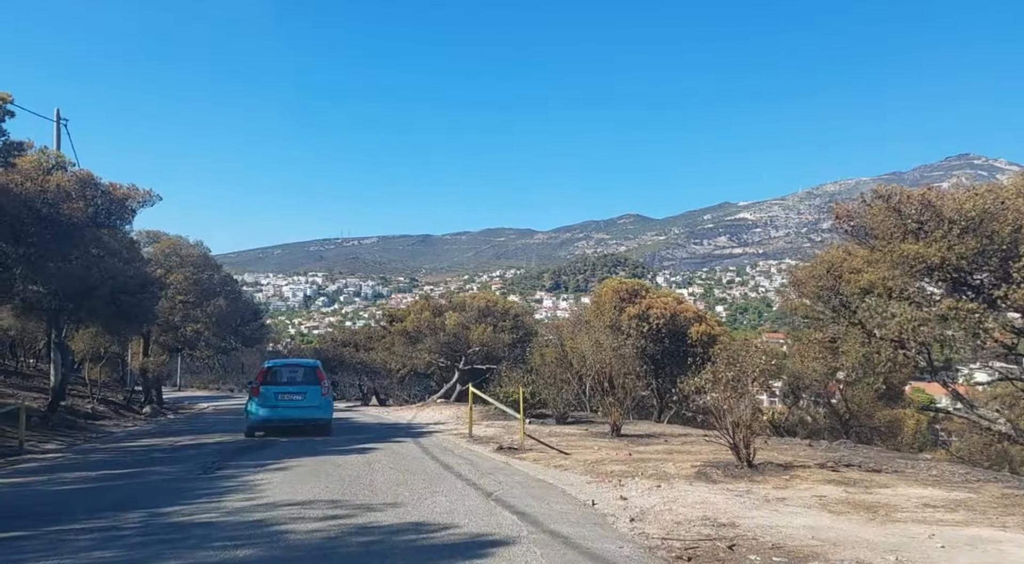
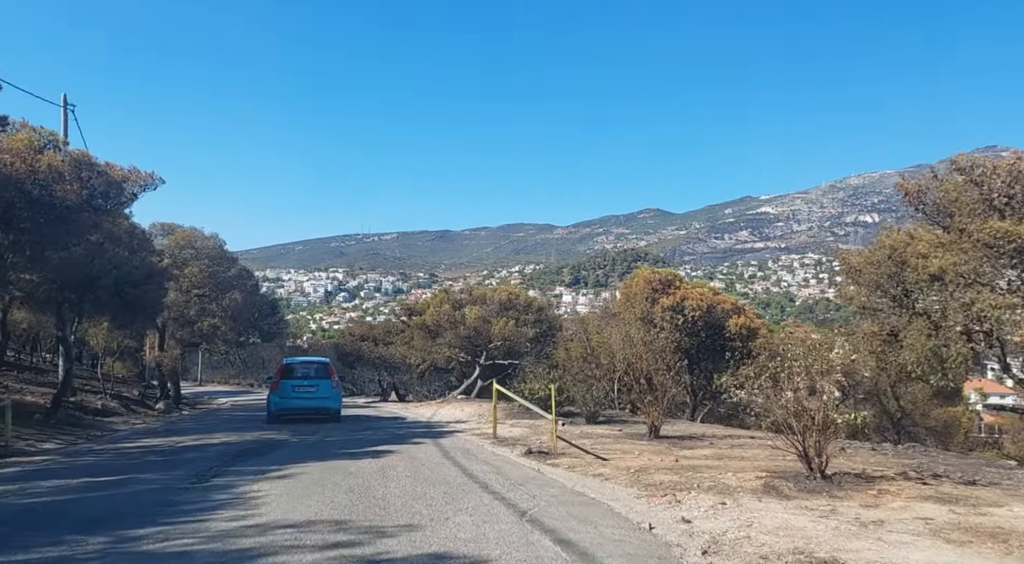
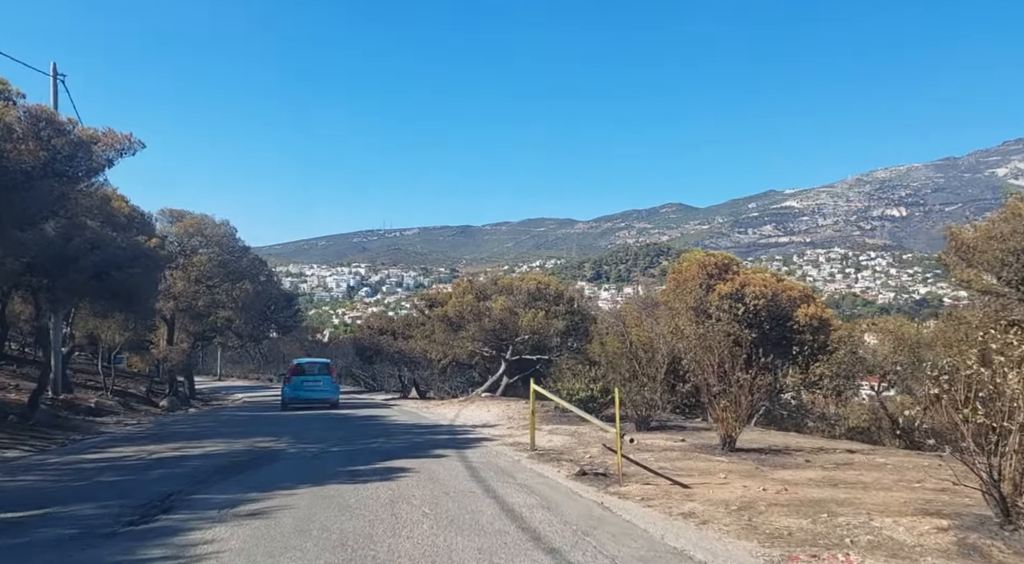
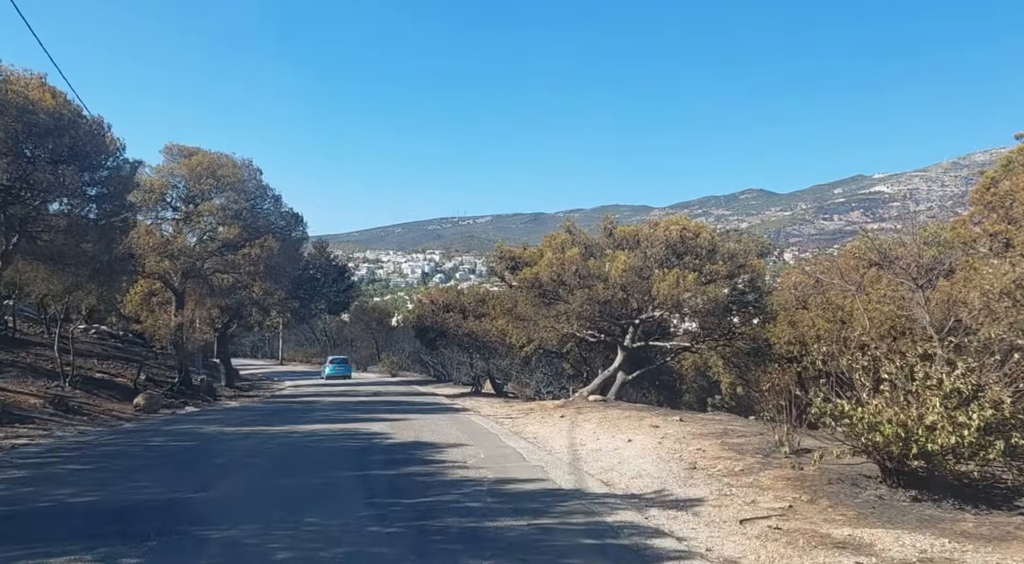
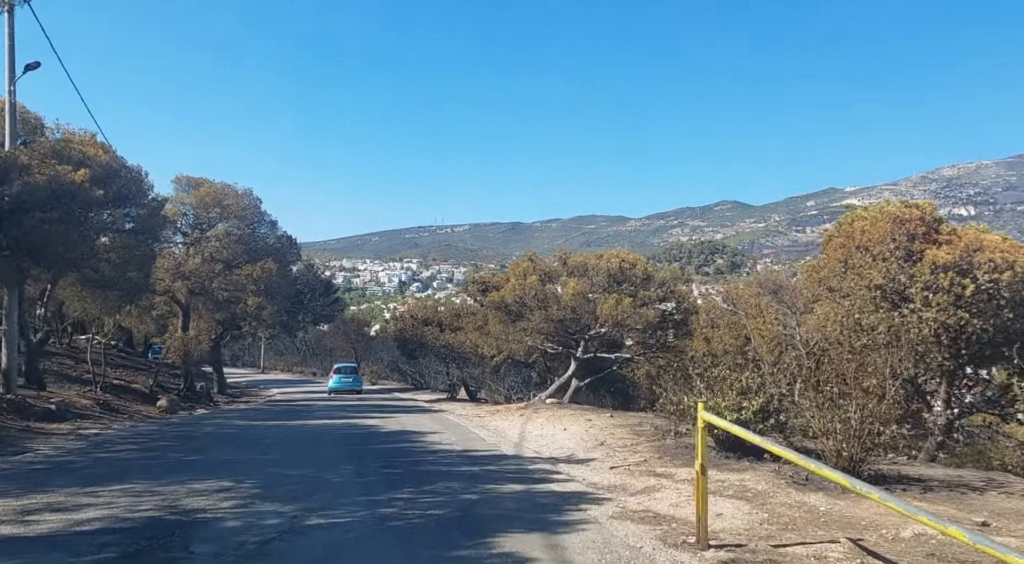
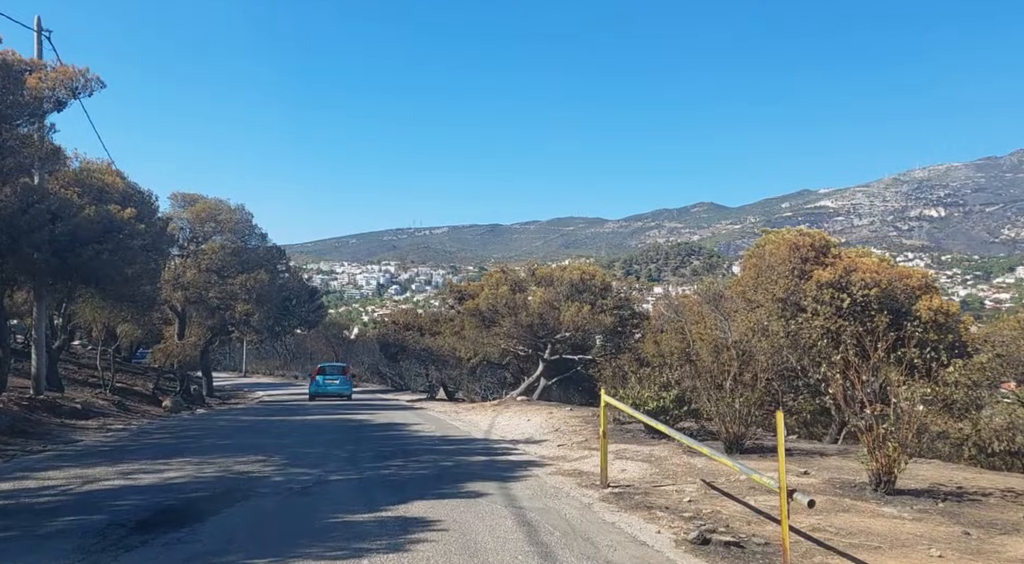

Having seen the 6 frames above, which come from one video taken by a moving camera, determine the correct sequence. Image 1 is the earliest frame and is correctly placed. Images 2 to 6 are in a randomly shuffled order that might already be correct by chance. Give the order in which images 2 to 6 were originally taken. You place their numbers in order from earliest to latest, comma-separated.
2, 3, 6, 5, 4
